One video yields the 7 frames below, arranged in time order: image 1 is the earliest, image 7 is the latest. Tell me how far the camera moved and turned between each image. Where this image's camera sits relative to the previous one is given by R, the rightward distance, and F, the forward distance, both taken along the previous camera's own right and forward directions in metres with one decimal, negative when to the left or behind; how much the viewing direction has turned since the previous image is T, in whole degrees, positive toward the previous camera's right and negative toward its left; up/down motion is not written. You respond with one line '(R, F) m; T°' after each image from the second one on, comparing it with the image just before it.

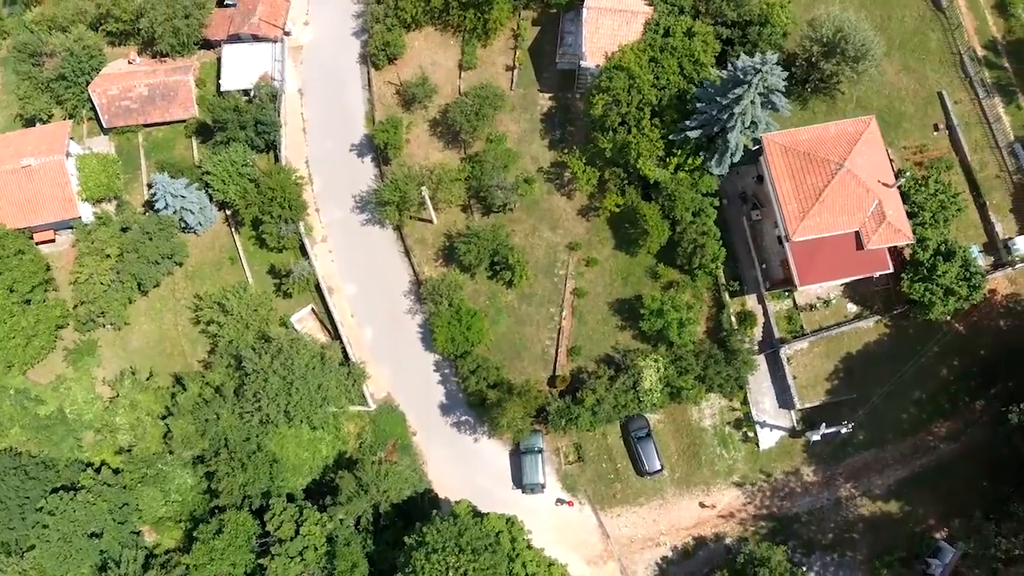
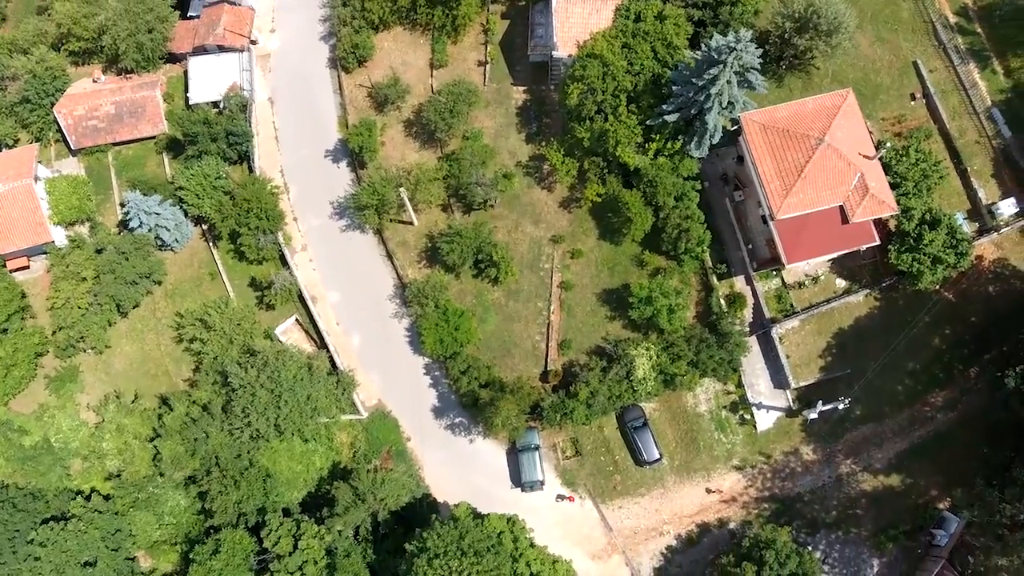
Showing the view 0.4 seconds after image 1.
(0.0, +0.6) m; +1°
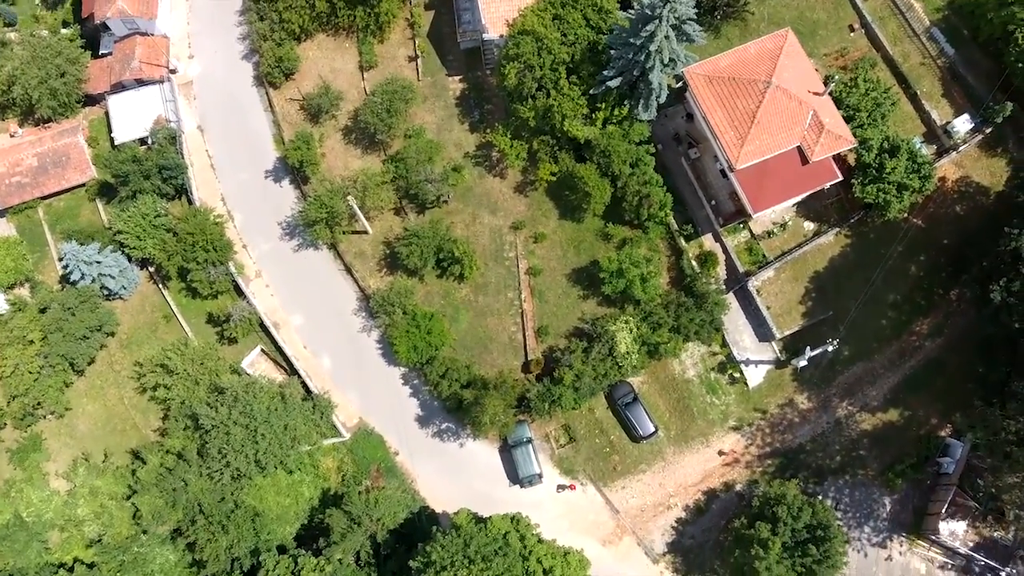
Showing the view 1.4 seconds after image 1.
(-0.1, +1.5) m; +2°
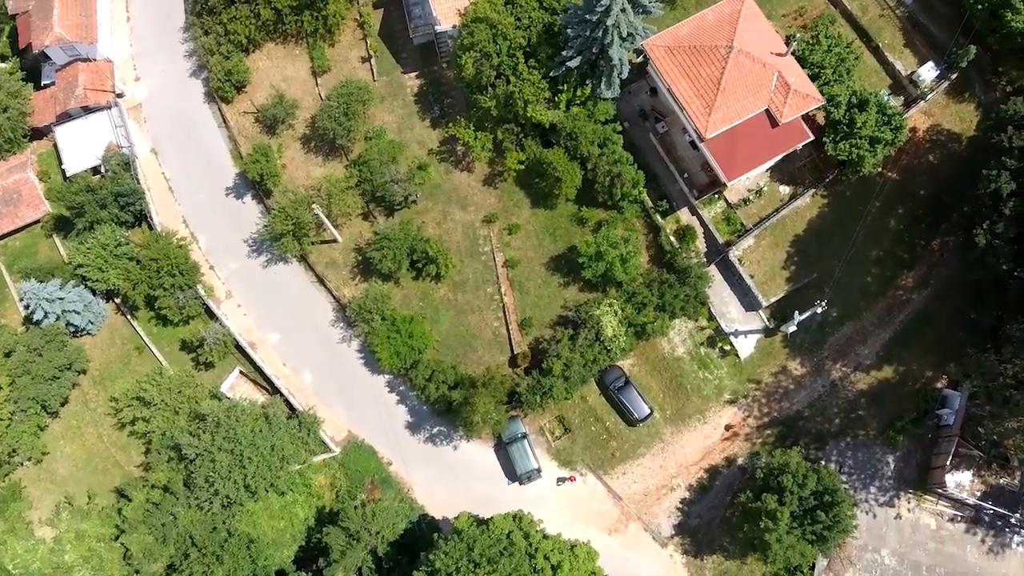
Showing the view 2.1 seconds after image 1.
(-0.1, +1.0) m; +2°
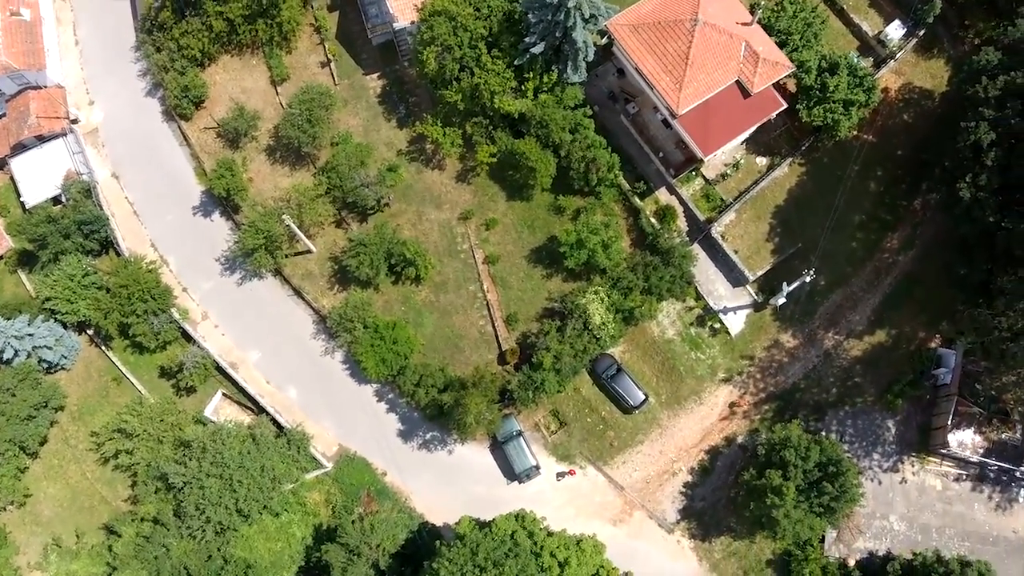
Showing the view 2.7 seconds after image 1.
(-0.1, +0.9) m; +1°
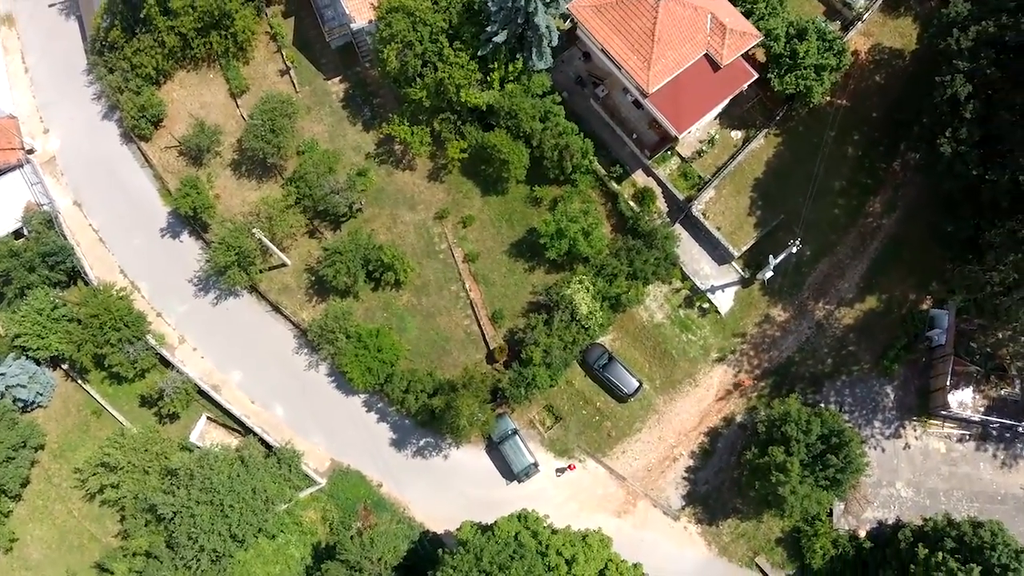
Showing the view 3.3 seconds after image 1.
(0.0, +1.0) m; +1°
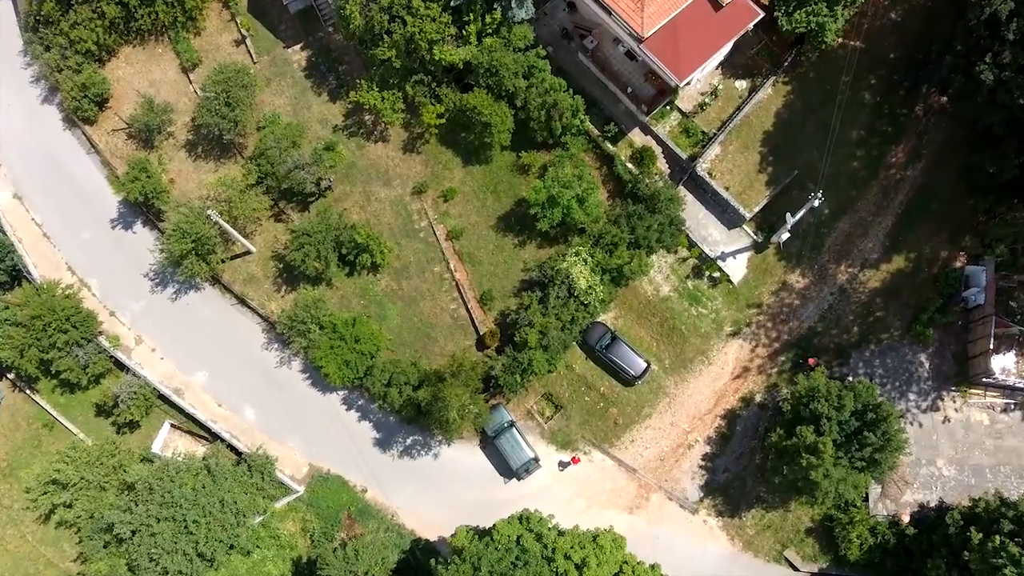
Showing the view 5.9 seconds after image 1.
(+0.1, +4.1) m; +1°
